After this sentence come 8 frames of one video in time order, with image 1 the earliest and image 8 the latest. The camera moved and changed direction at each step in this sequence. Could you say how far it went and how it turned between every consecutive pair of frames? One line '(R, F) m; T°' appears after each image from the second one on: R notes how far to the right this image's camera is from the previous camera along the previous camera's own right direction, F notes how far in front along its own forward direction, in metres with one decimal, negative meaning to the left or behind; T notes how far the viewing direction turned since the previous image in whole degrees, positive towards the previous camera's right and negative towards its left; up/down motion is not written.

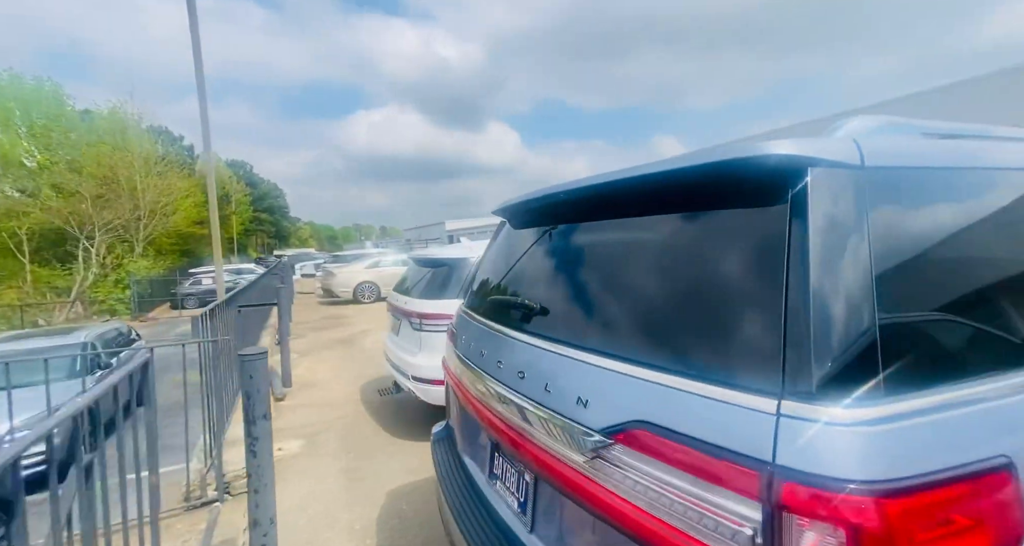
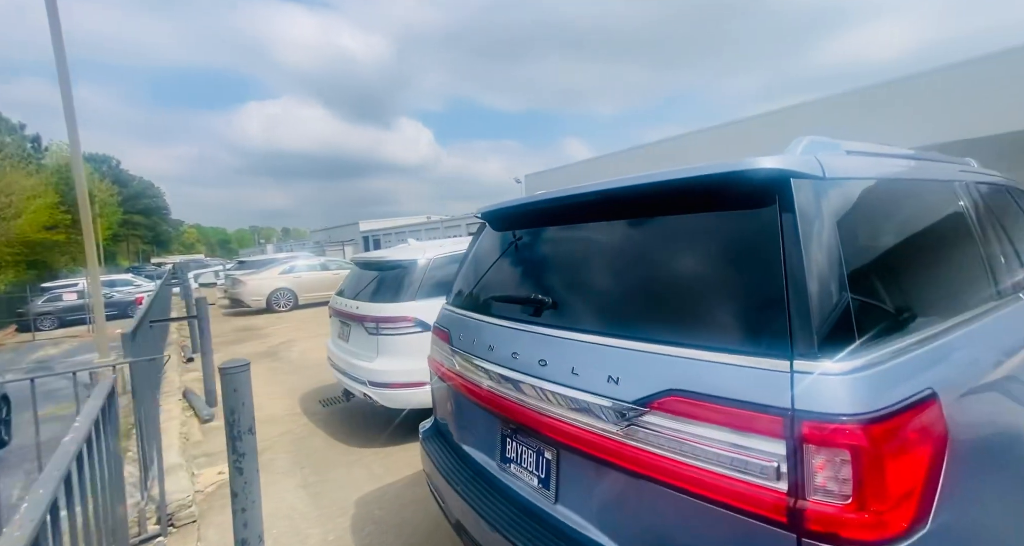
(-0.3, -0.1) m; +12°
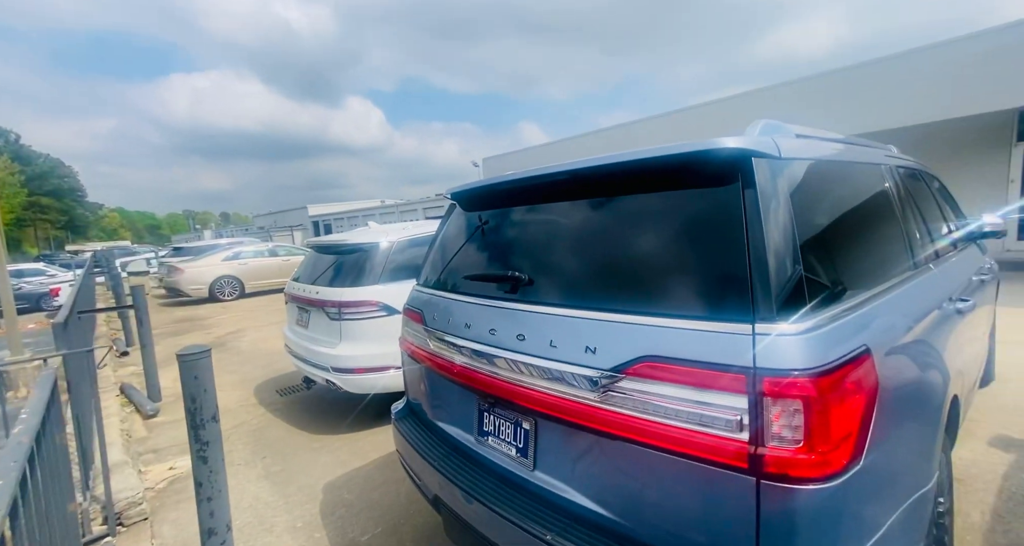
(-0.1, 0.0) m; +6°
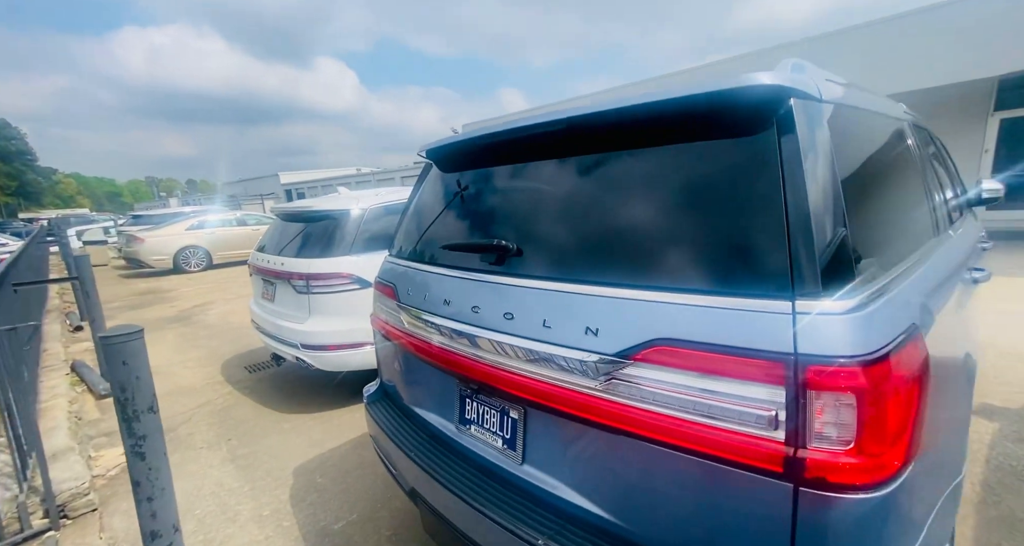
(0.0, +0.2) m; +2°
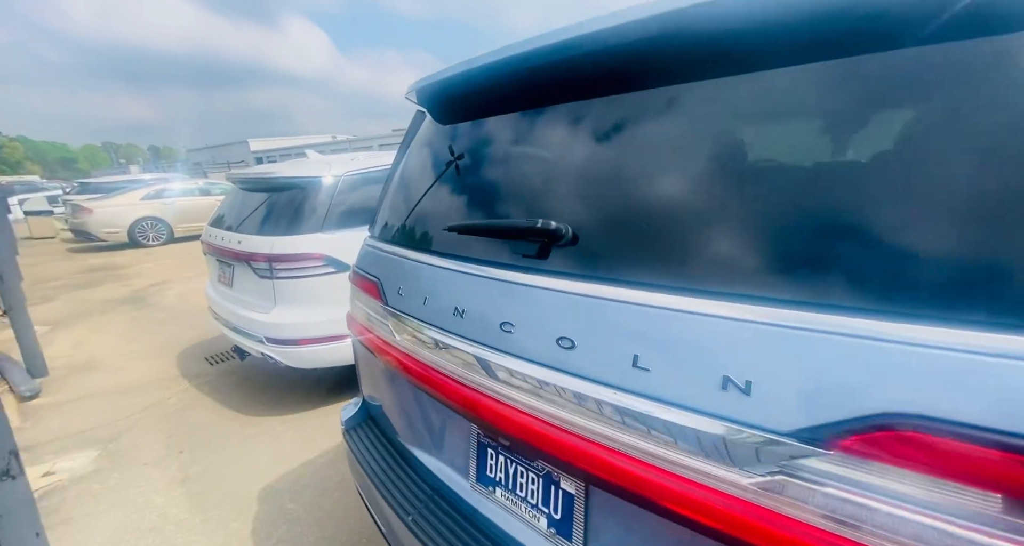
(-0.1, +0.5) m; +2°
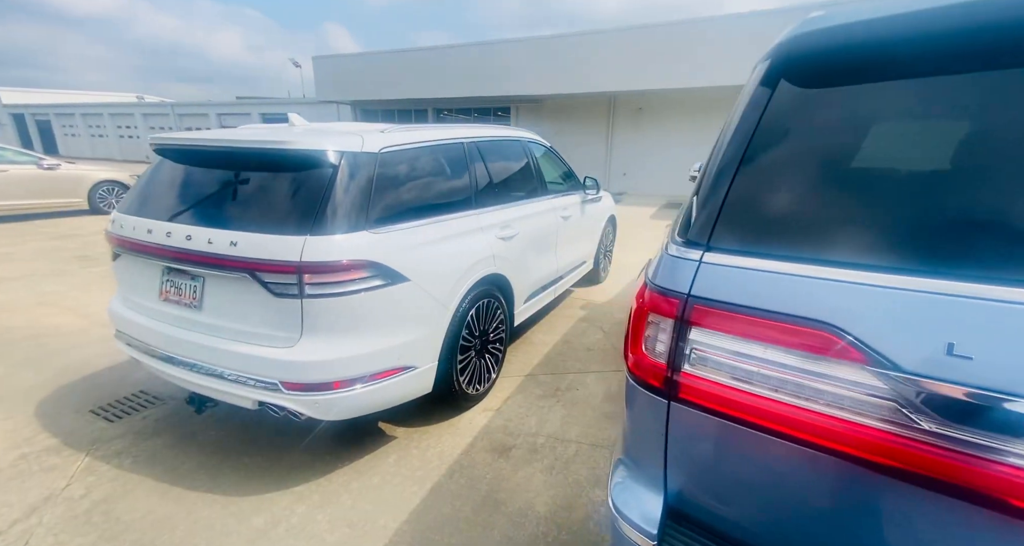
(-1.2, +0.7) m; +18°
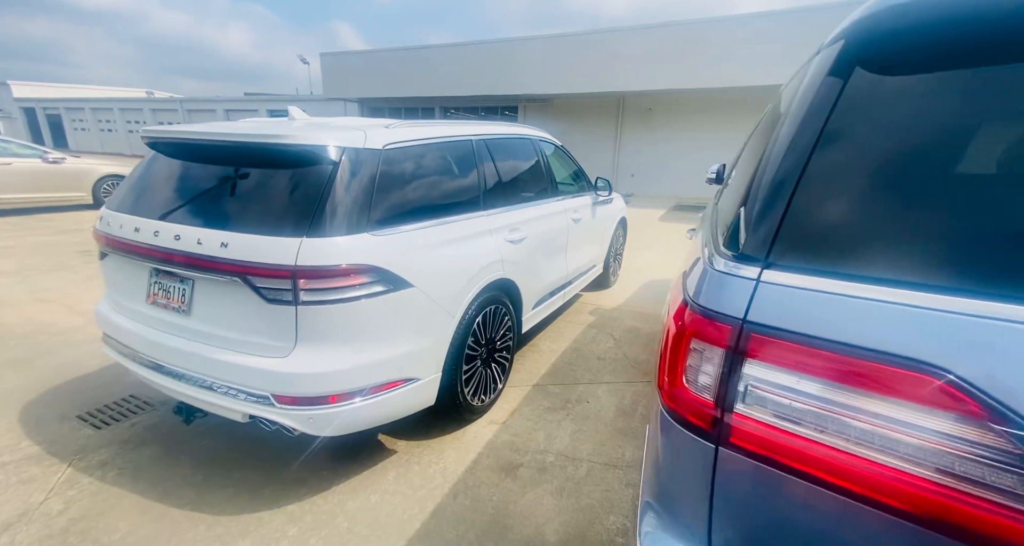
(0.0, +0.2) m; -1°
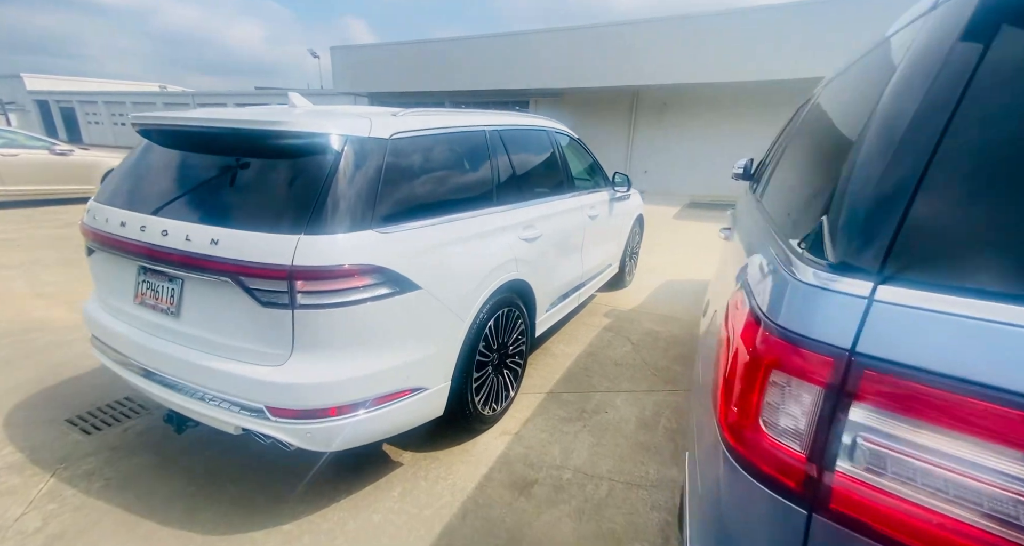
(0.0, +0.2) m; -1°
